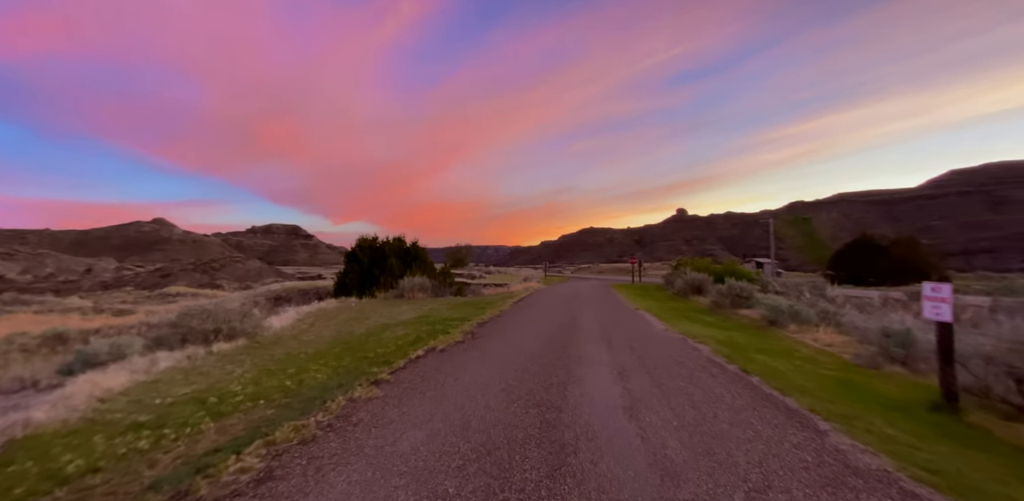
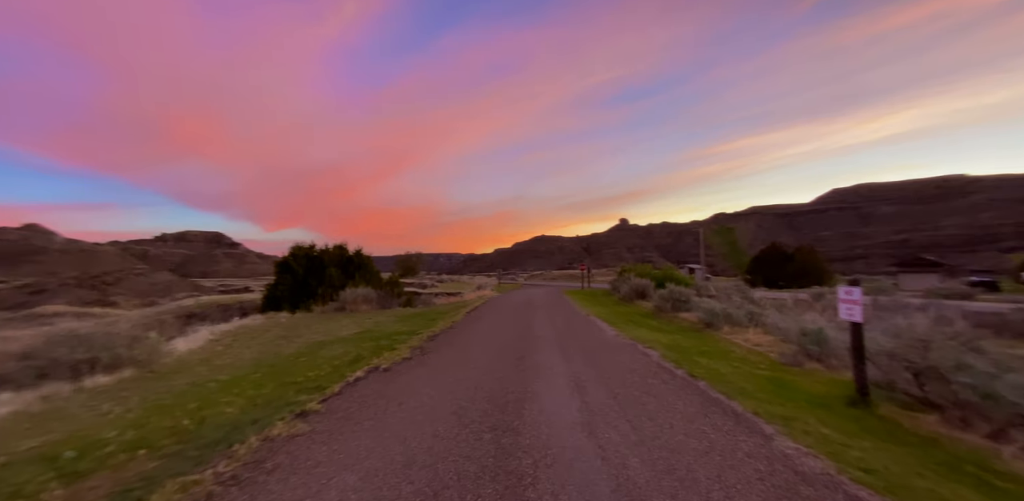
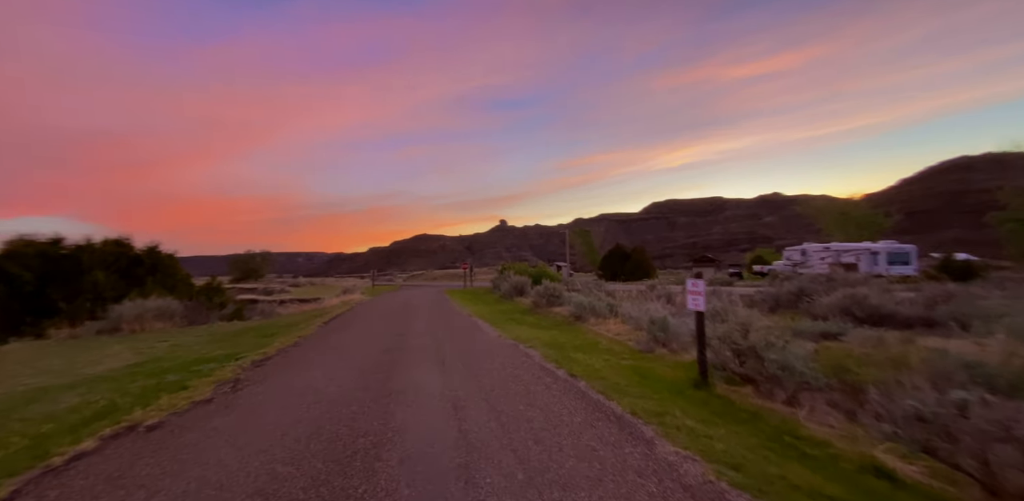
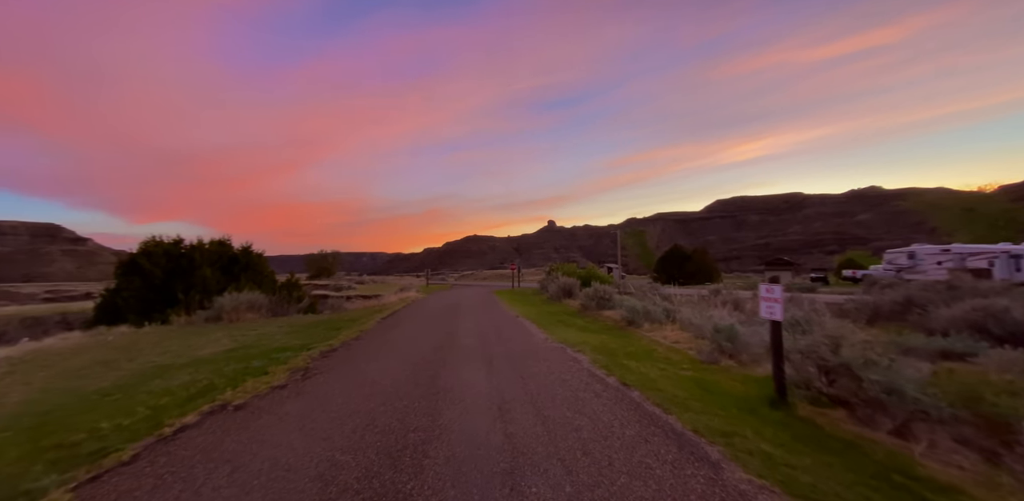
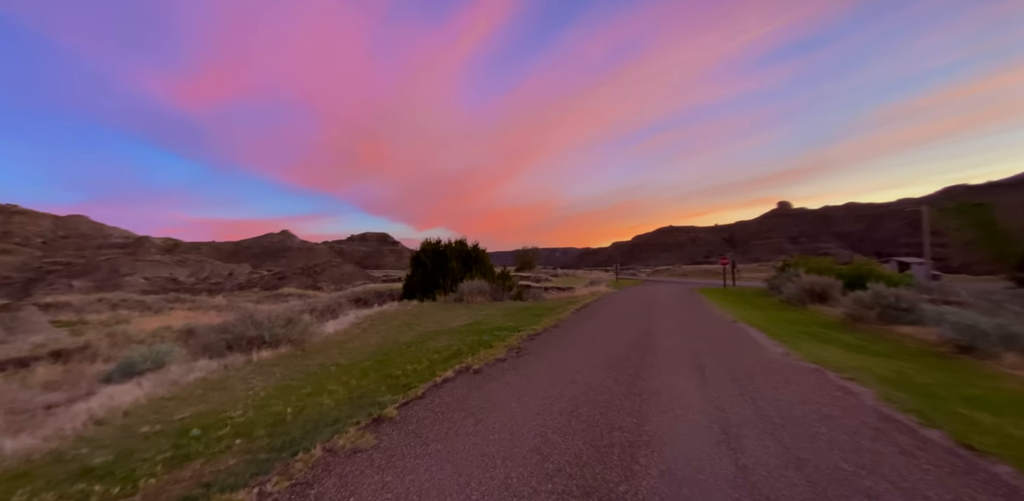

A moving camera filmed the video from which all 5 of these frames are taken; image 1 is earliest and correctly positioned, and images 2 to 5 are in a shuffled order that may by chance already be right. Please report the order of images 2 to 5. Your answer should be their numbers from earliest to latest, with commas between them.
2, 3, 4, 5
